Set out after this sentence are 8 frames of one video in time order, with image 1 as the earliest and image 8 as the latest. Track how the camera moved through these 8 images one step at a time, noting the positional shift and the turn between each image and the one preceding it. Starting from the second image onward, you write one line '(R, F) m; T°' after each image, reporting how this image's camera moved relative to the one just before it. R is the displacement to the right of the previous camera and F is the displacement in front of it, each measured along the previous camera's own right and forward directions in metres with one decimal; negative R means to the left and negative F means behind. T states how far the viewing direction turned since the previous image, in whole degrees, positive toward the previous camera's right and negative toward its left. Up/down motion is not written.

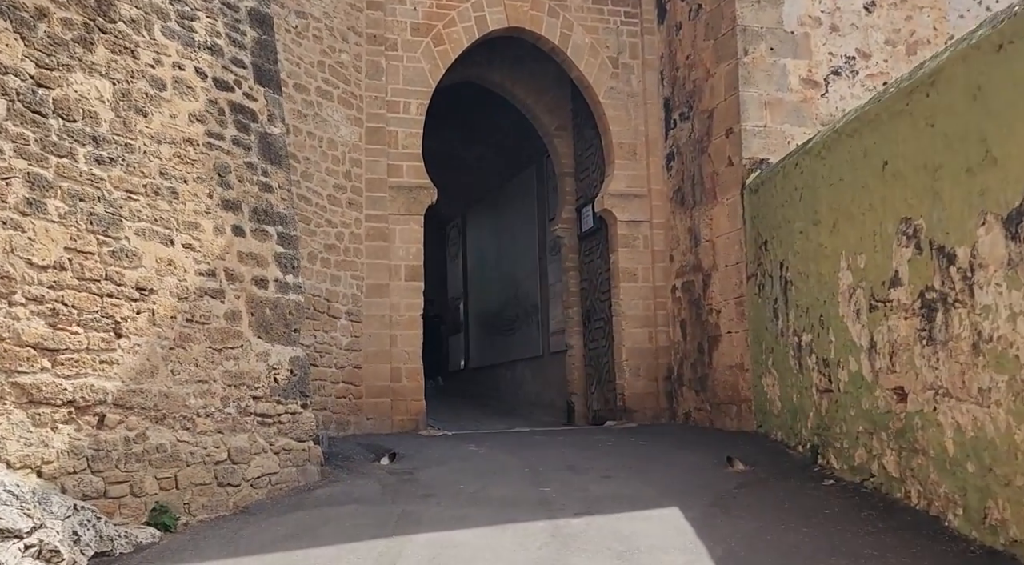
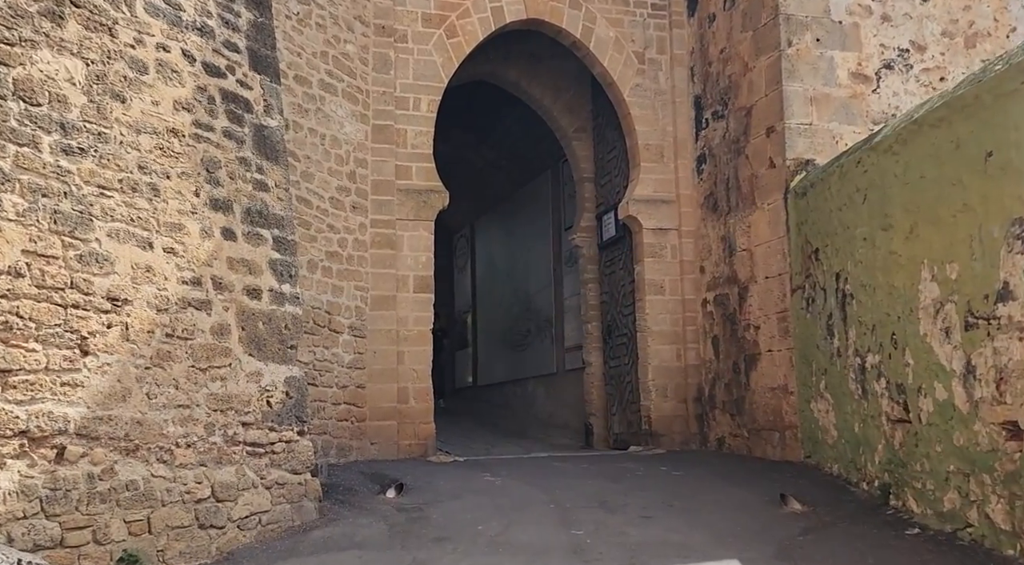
(-0.1, +0.7) m; 0°
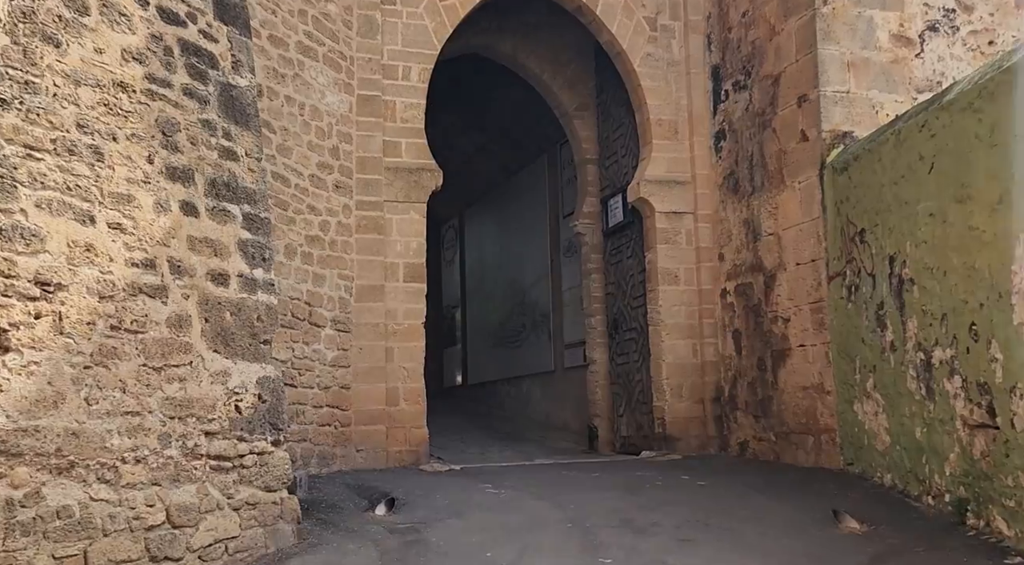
(-0.1, +0.8) m; +1°
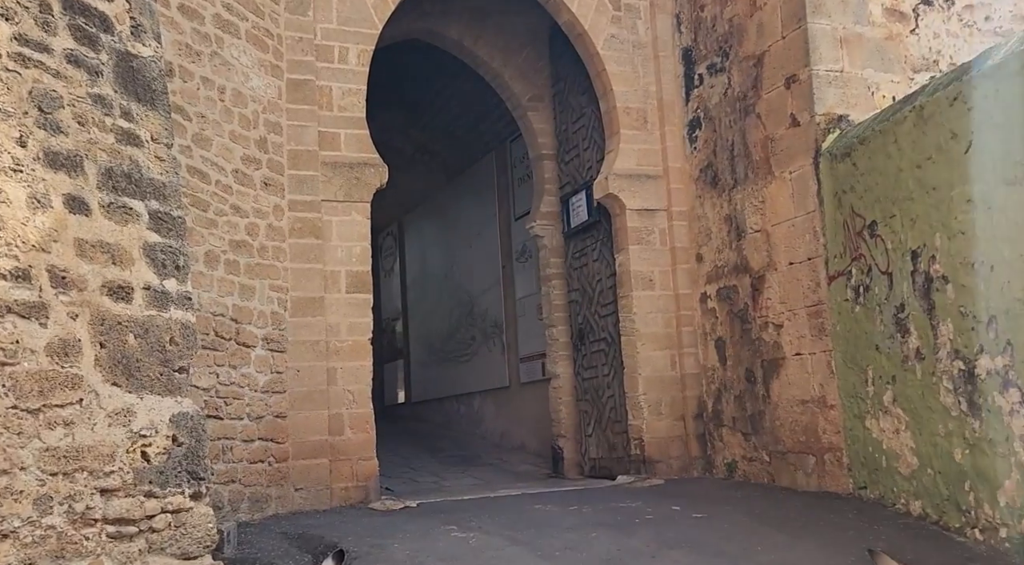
(-0.2, +0.8) m; +4°
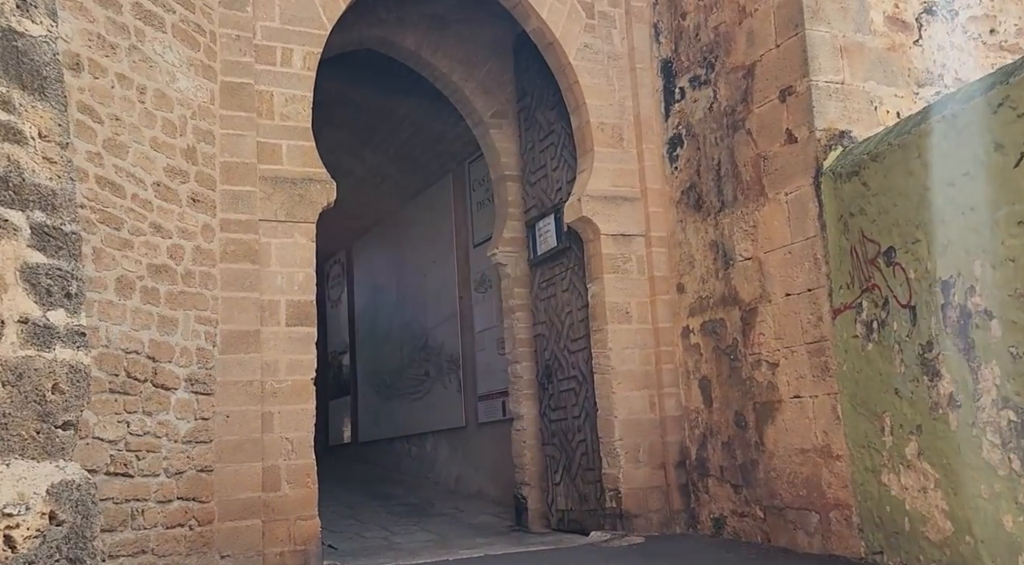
(-0.1, +0.7) m; +3°
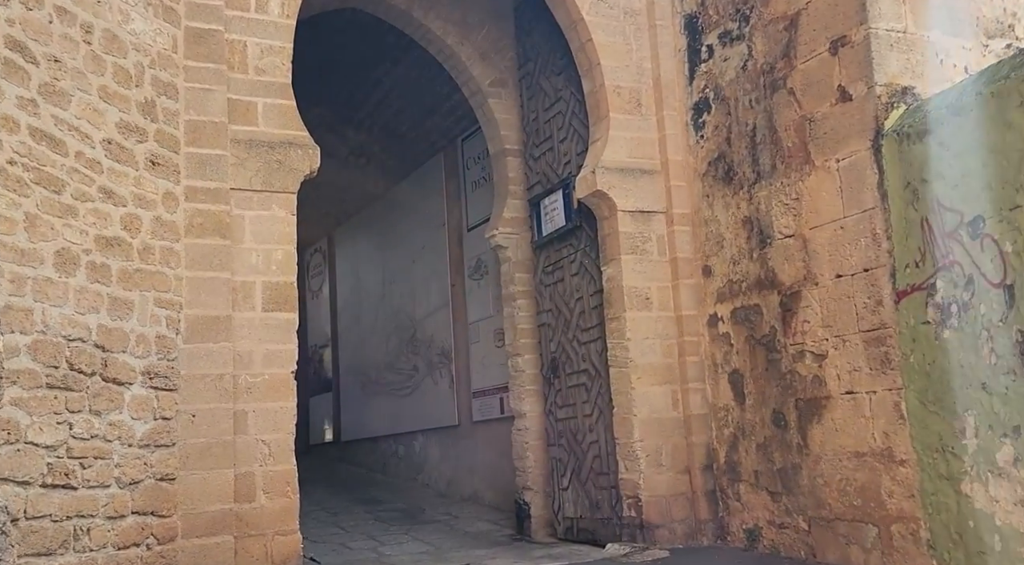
(-0.2, +0.7) m; +1°
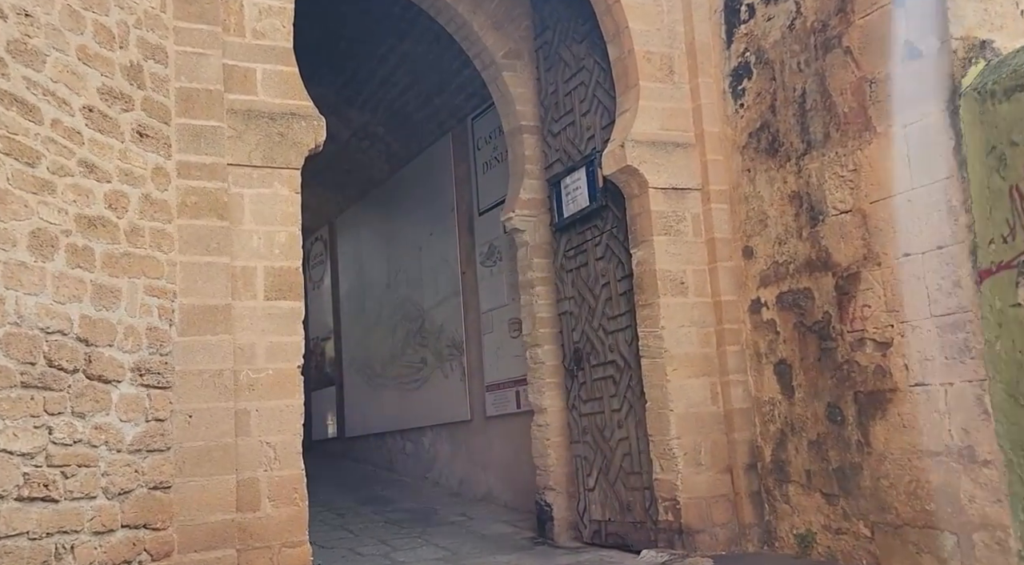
(-0.2, +0.5) m; 0°
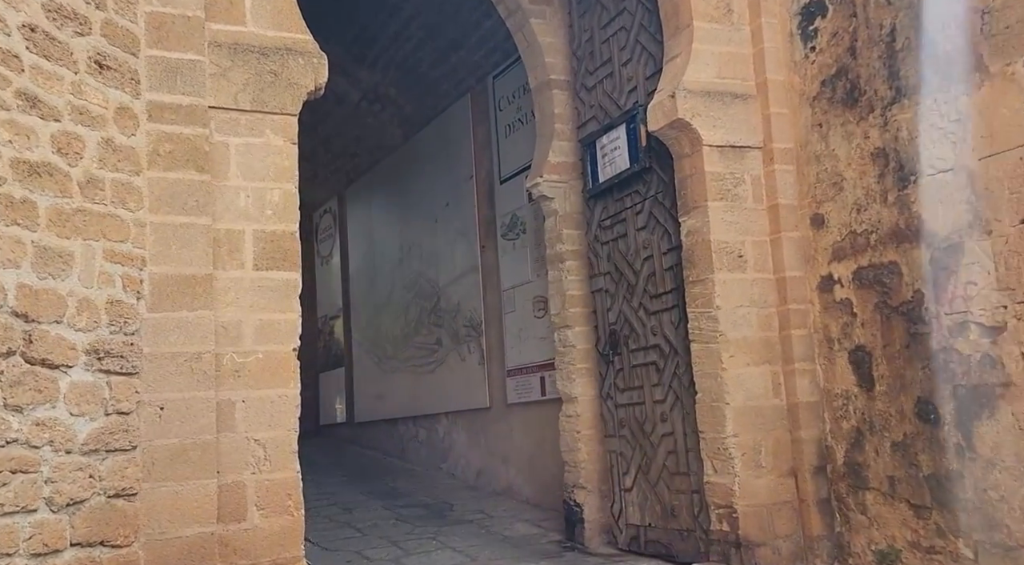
(-0.1, +0.7) m; -1°
